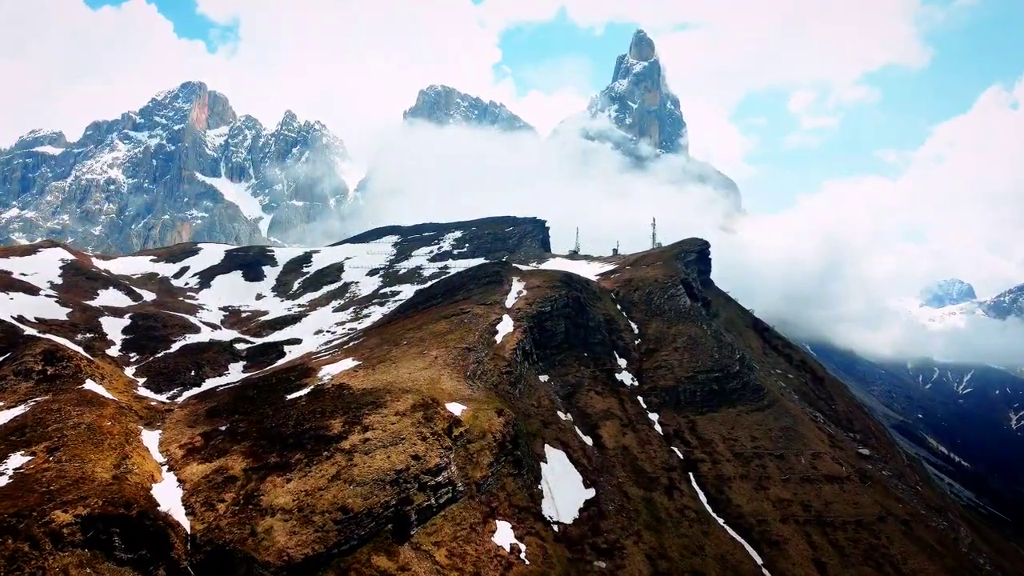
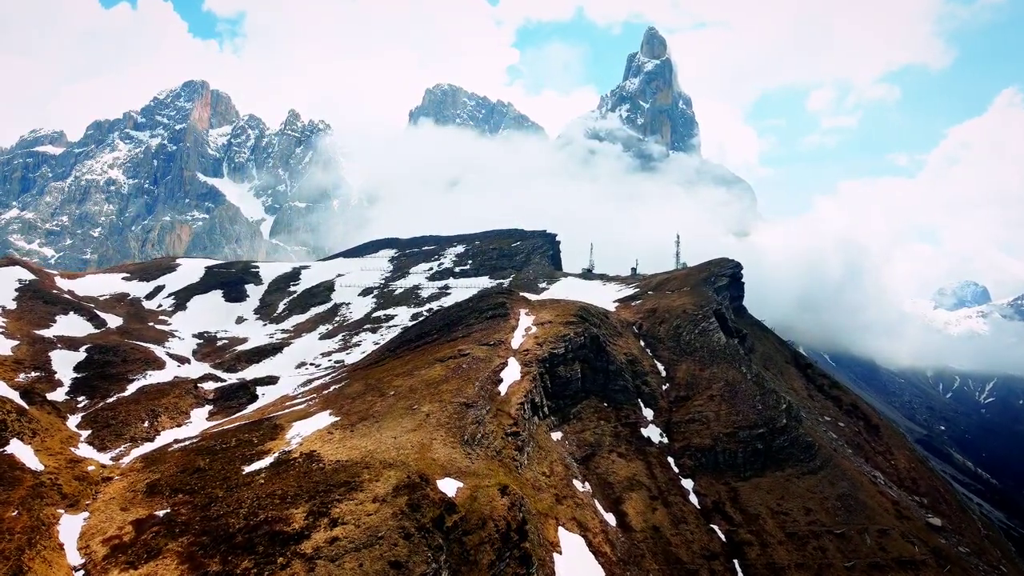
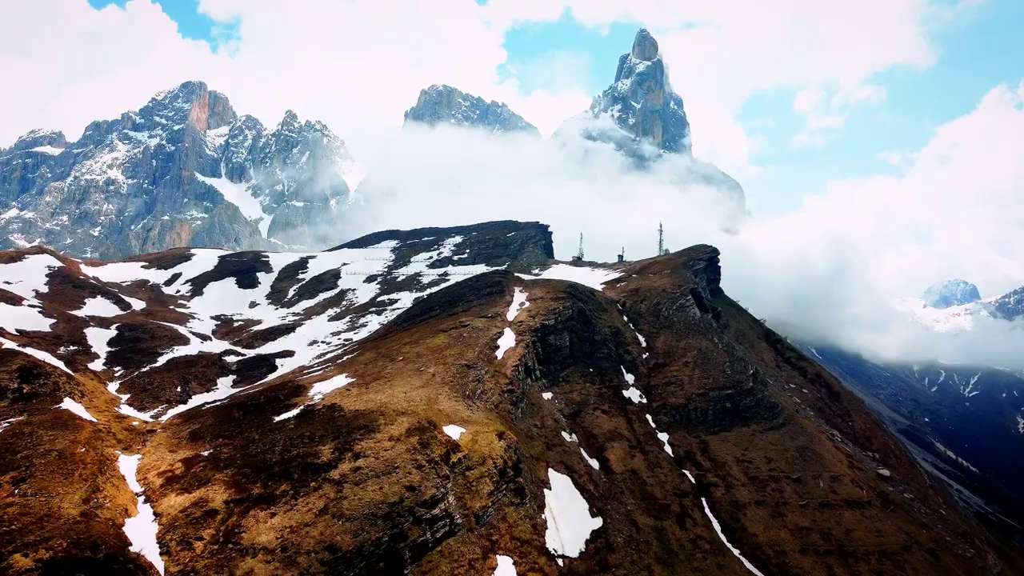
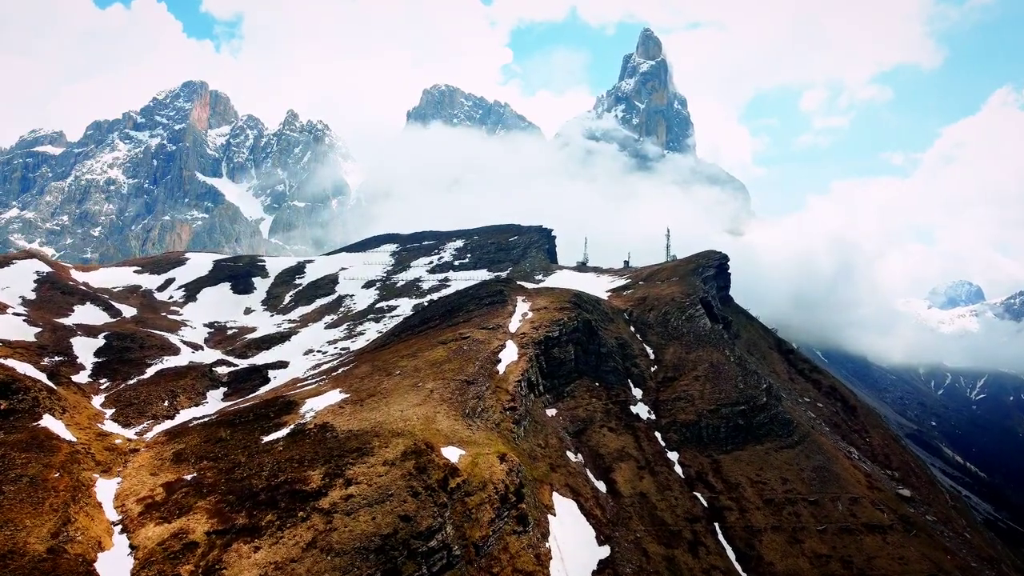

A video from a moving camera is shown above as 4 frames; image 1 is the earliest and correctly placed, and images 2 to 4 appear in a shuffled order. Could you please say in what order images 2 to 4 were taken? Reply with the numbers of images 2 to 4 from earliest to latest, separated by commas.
3, 4, 2
